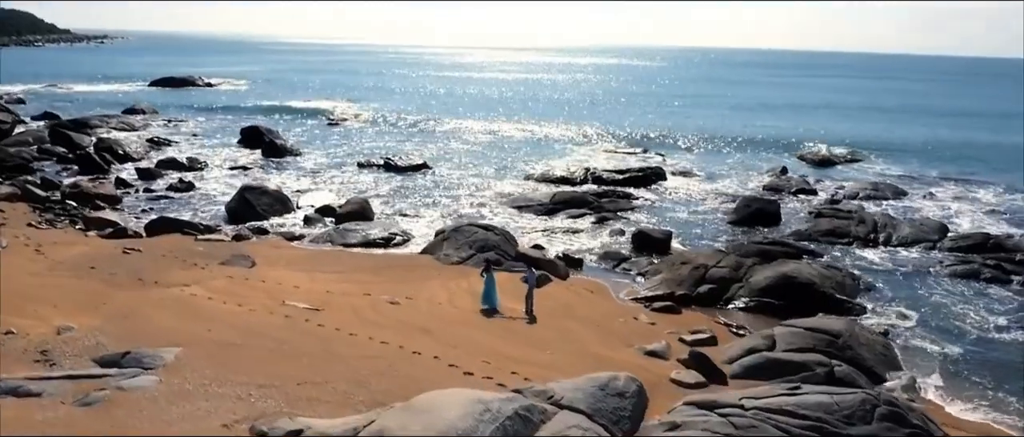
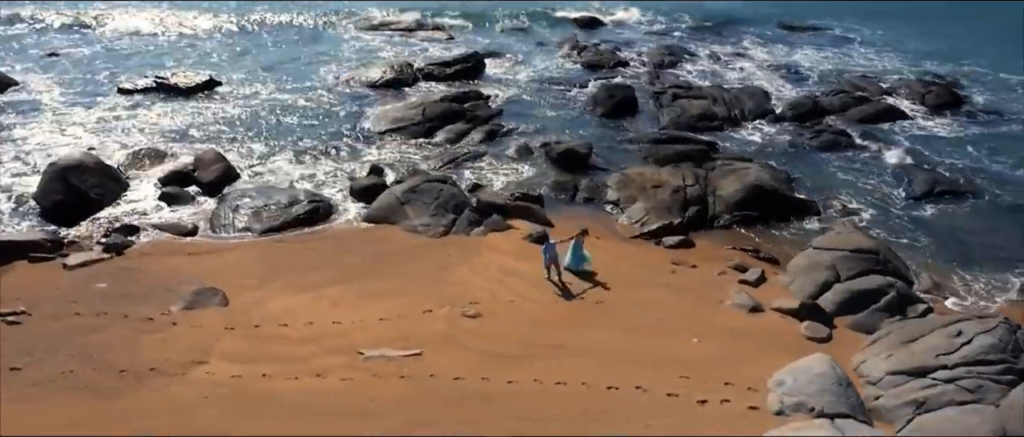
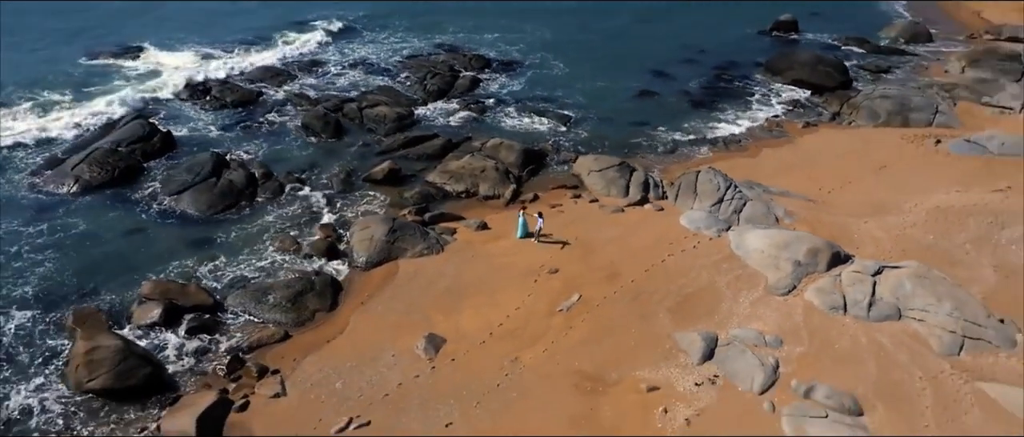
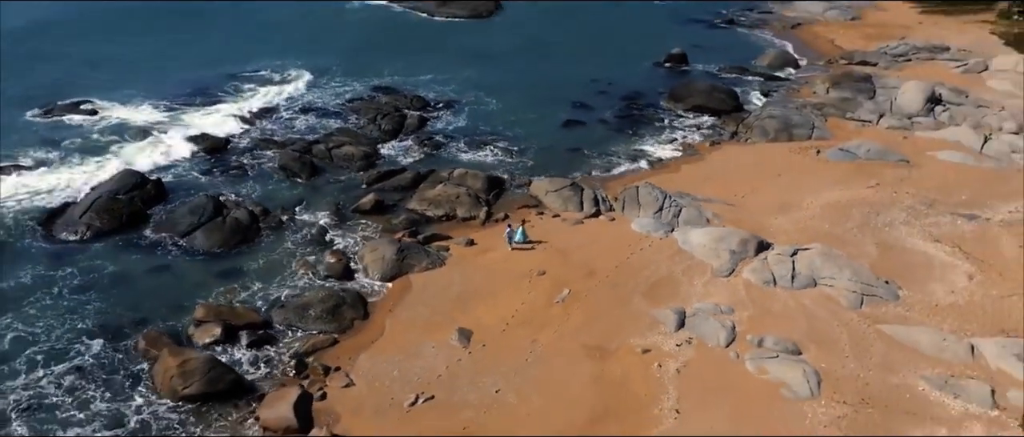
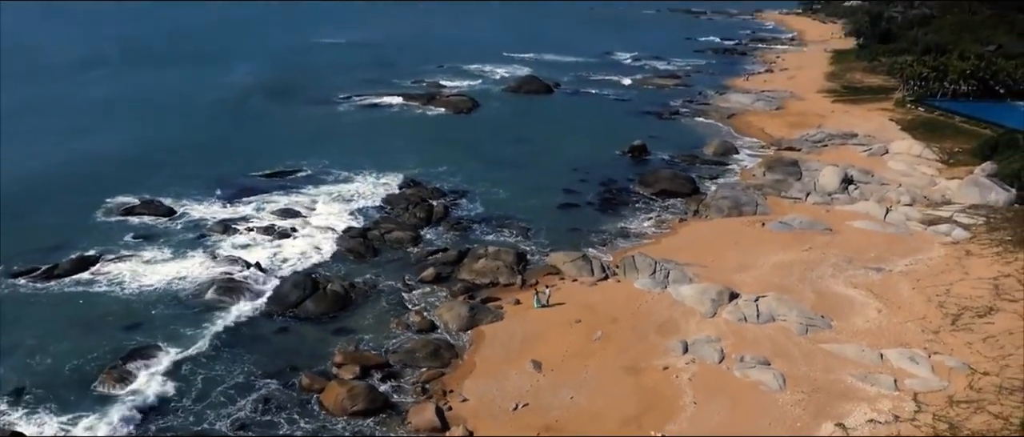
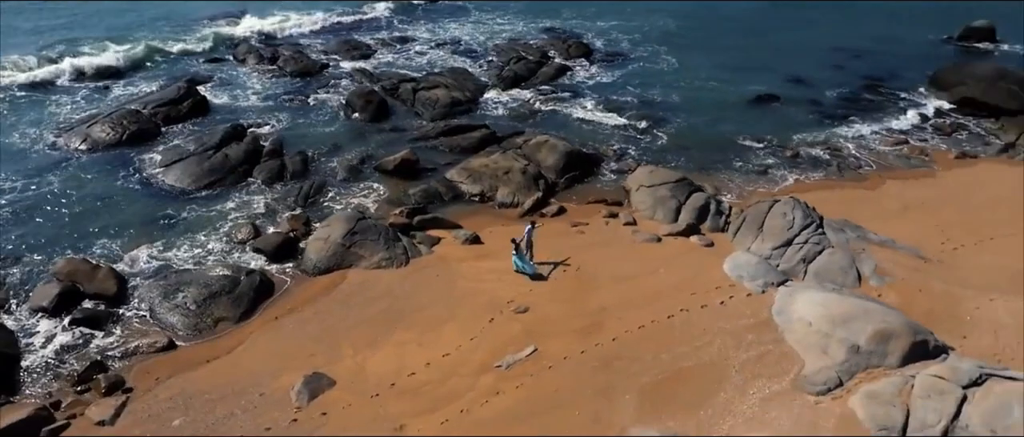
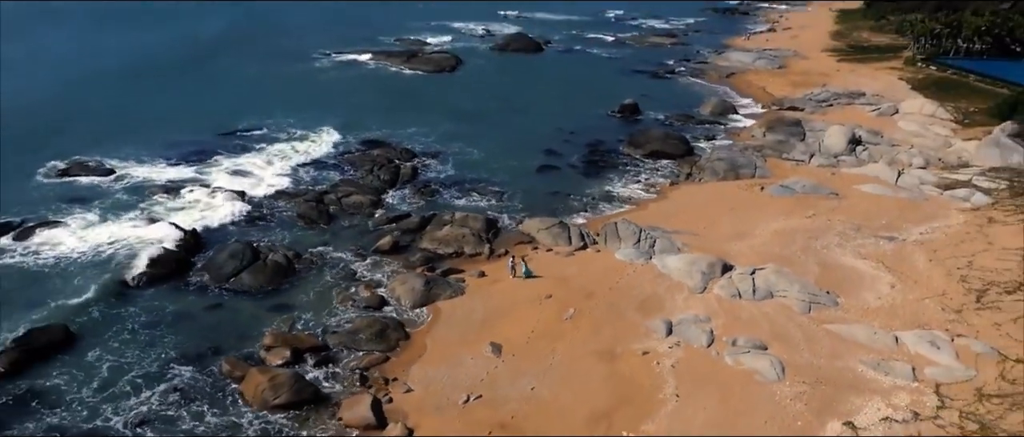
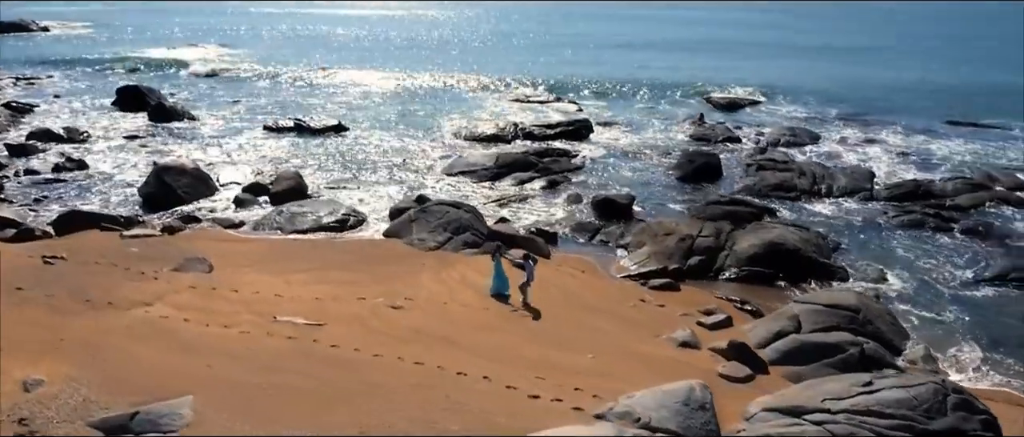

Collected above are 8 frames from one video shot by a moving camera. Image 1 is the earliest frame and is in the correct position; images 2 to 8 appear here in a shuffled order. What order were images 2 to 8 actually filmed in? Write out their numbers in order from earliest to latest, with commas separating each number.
8, 2, 6, 3, 4, 7, 5
